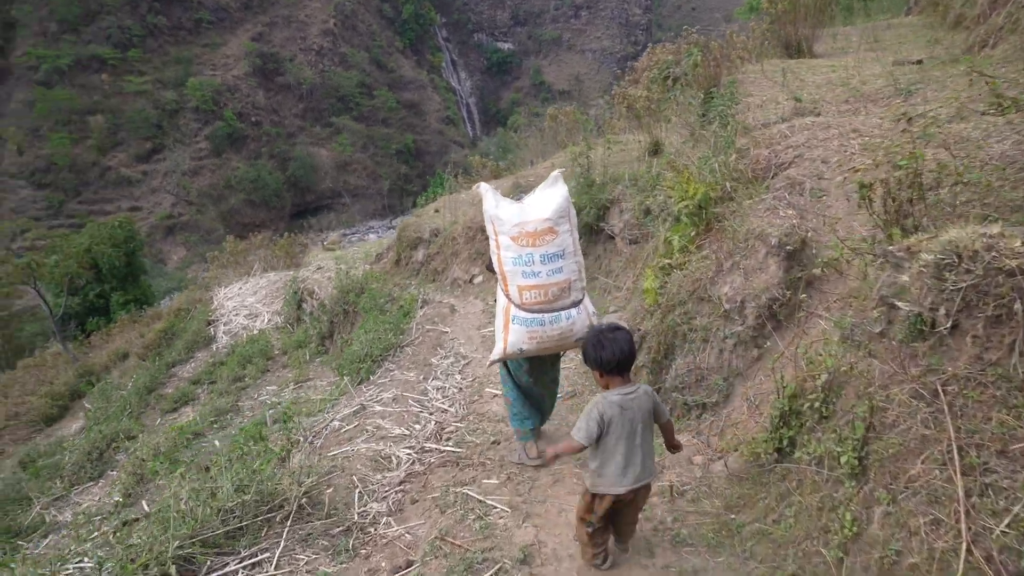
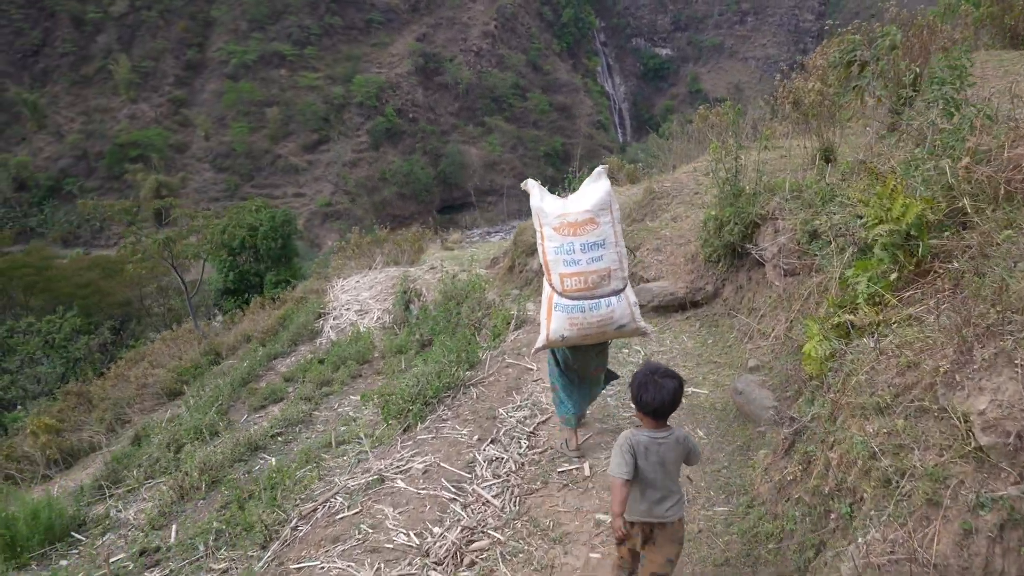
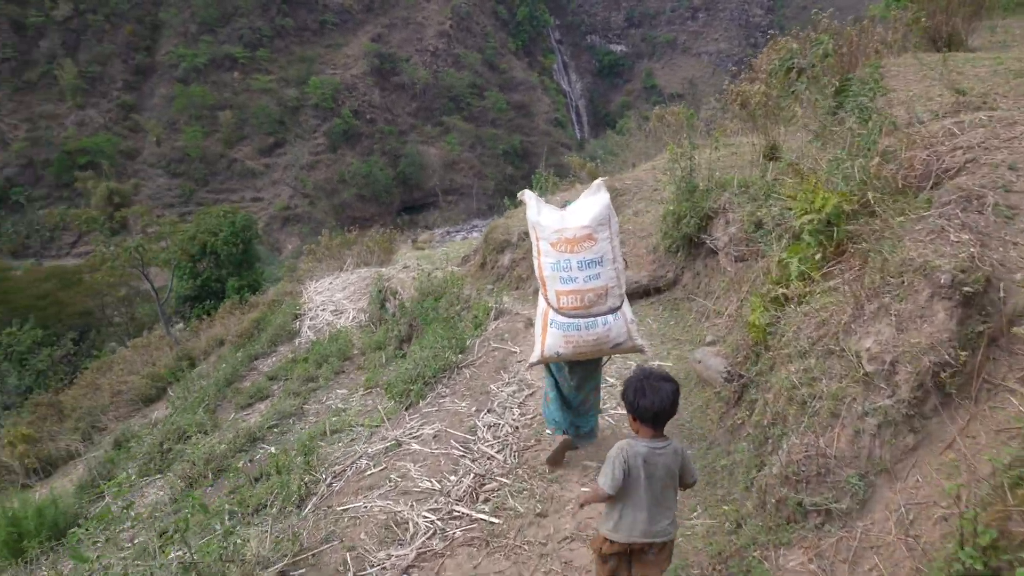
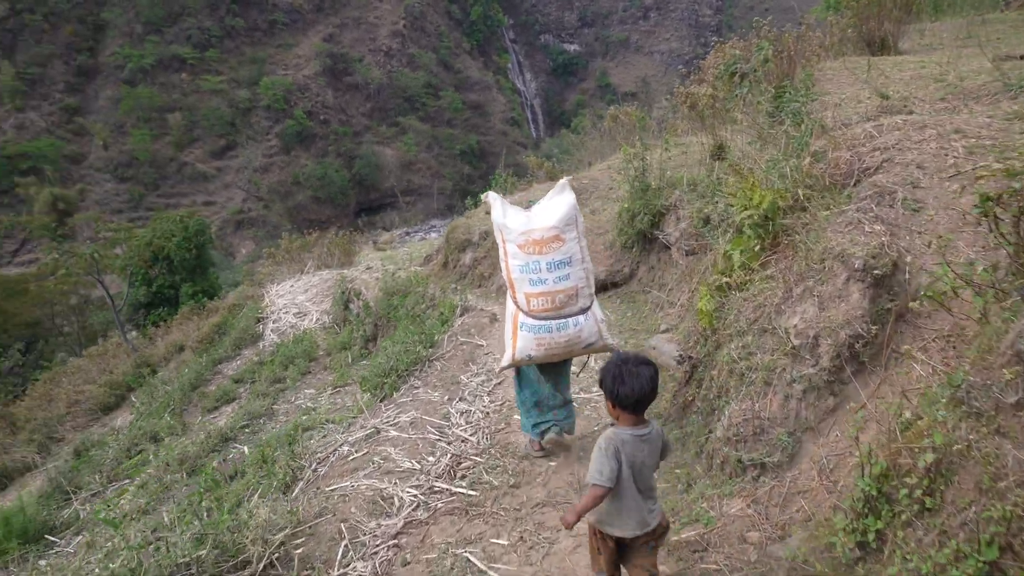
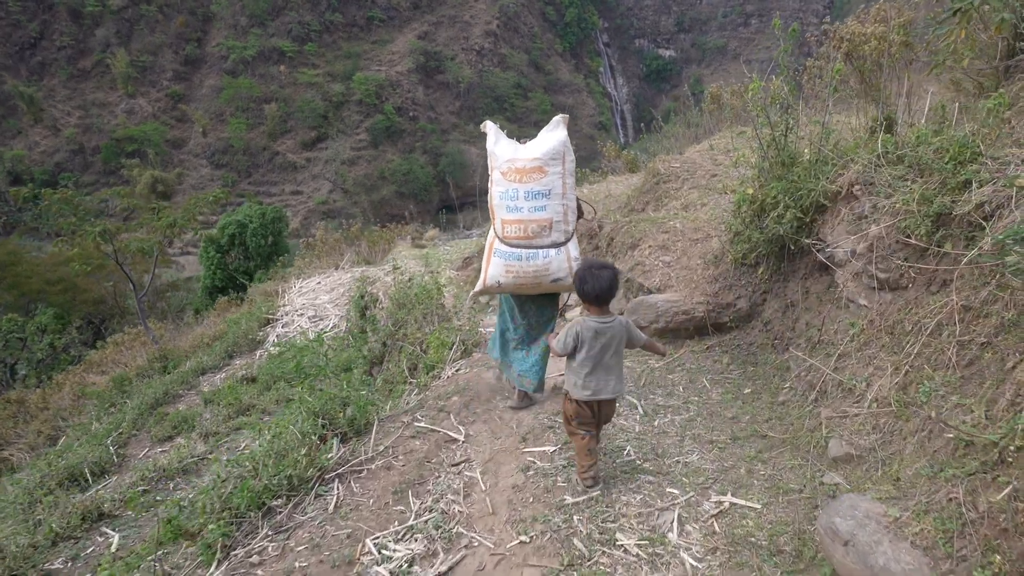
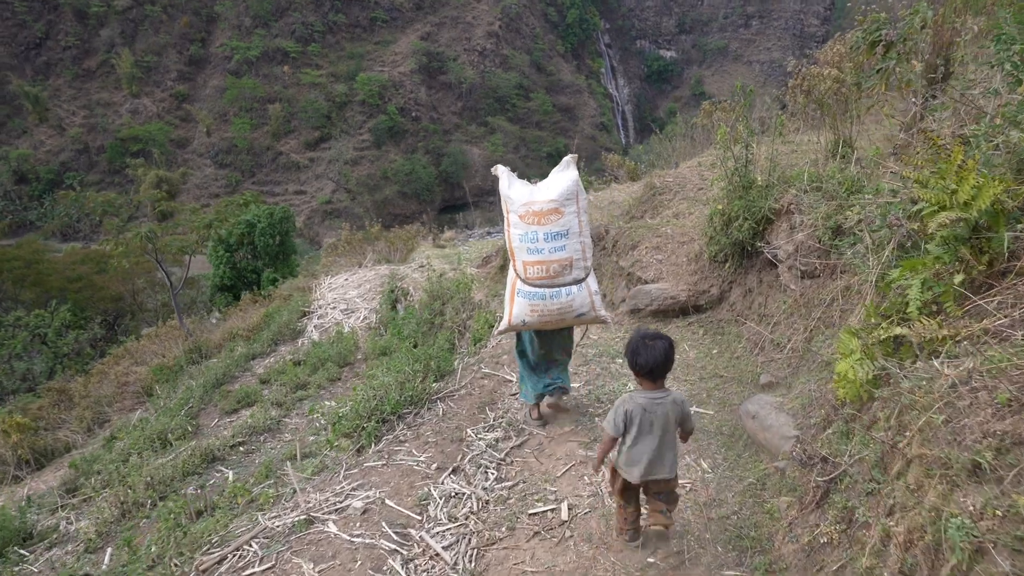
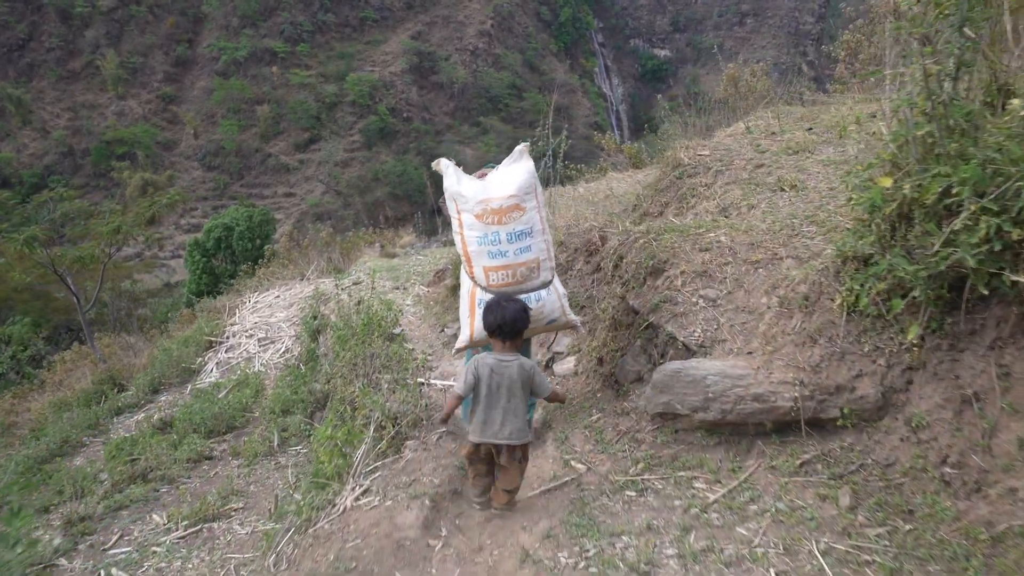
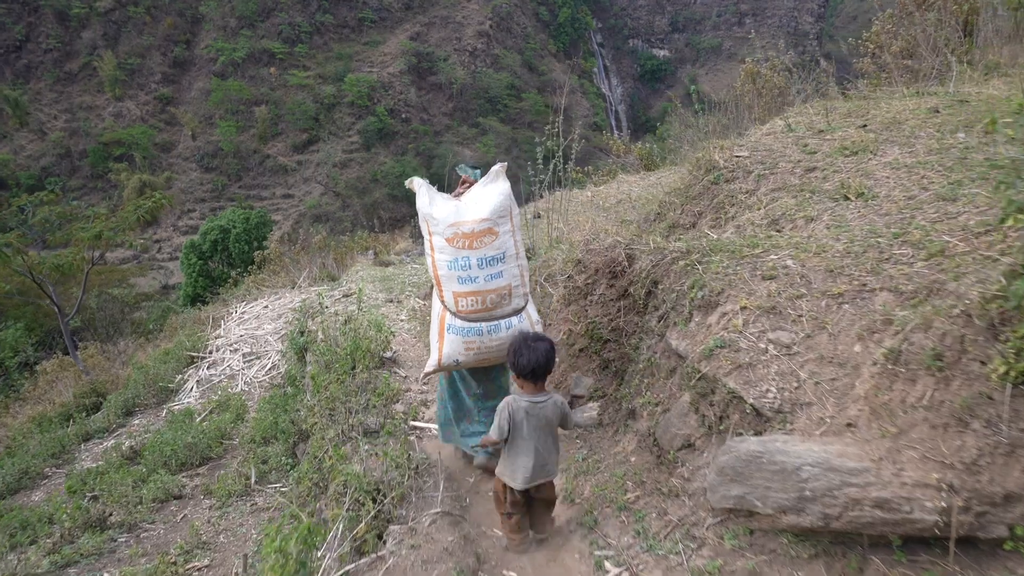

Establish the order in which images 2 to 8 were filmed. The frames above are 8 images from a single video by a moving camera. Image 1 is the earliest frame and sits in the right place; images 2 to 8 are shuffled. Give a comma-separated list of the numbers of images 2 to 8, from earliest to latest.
4, 3, 2, 6, 5, 7, 8
